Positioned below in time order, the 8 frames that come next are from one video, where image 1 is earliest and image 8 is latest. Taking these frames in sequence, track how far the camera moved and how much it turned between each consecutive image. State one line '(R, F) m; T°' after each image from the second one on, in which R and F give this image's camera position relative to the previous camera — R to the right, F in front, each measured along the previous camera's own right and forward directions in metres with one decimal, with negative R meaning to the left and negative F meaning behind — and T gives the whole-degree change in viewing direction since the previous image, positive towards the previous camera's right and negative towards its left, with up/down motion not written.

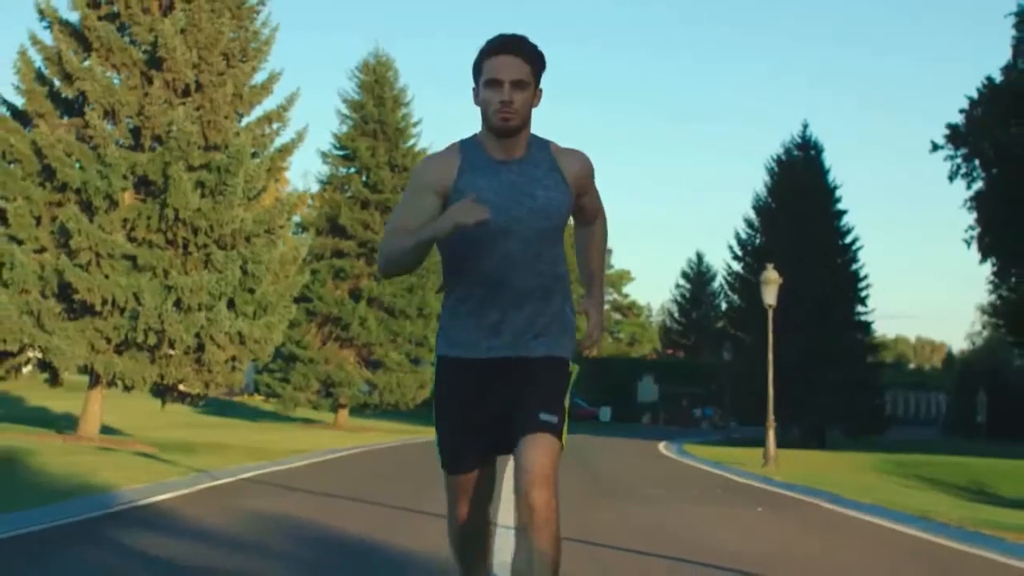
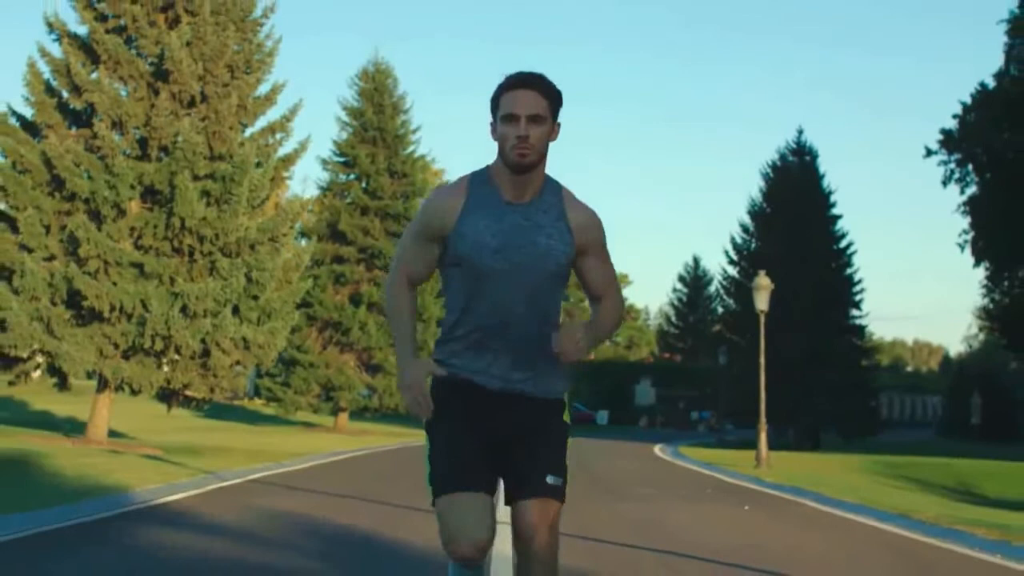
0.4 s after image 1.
(0.0, -0.7) m; 0°
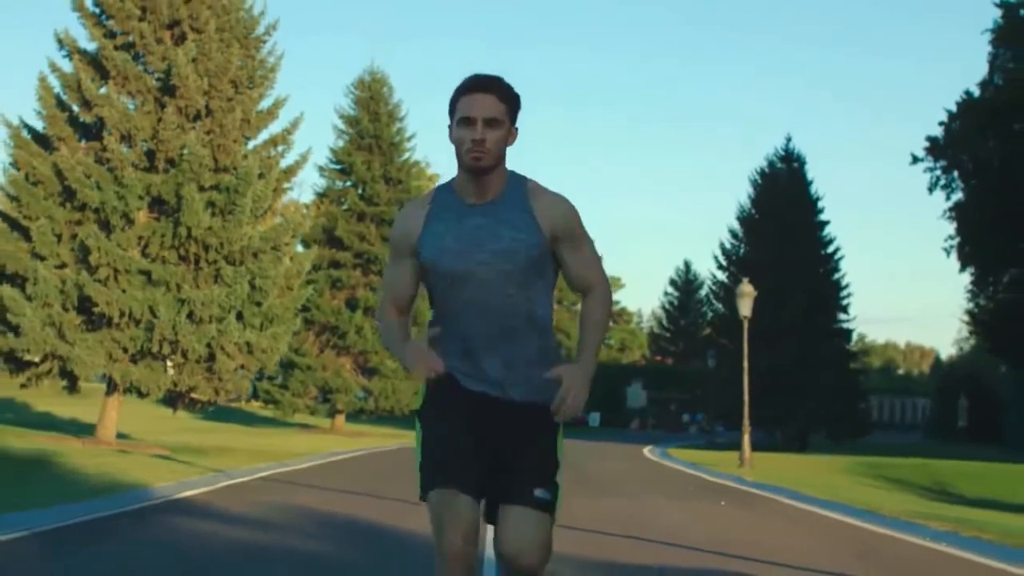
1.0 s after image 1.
(0.0, -1.1) m; 0°
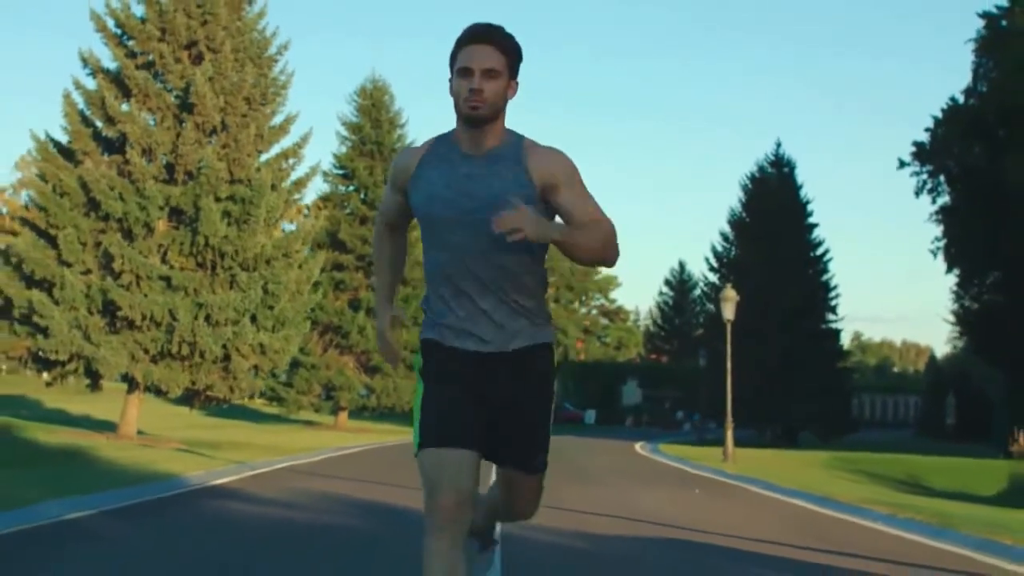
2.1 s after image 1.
(0.0, -1.9) m; 0°
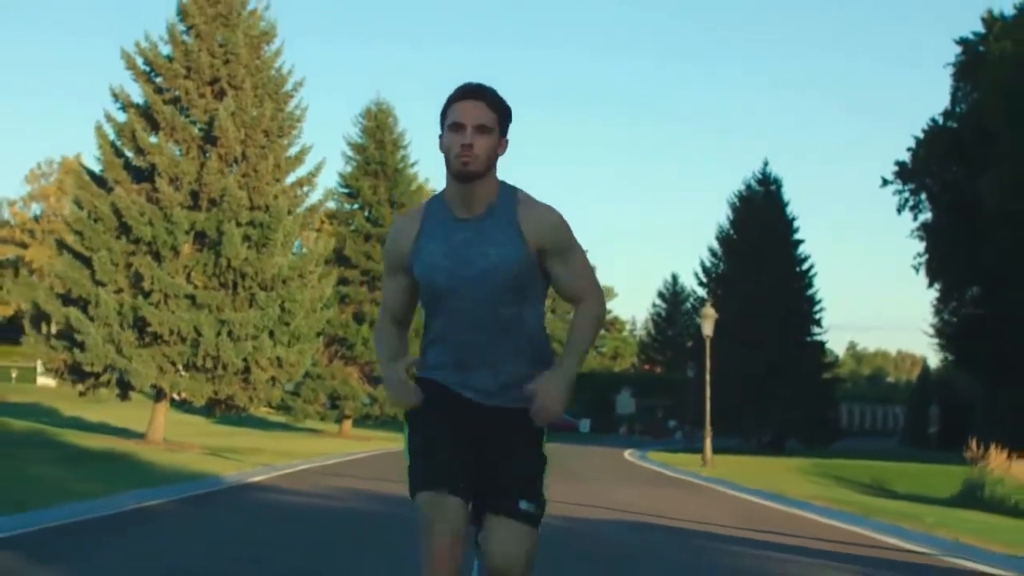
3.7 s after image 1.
(0.0, -2.7) m; 0°
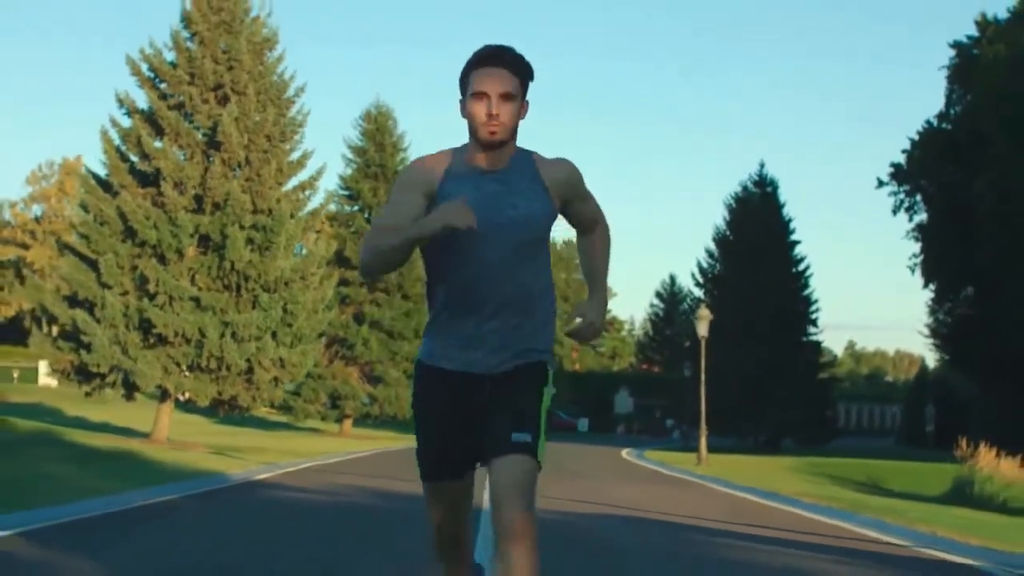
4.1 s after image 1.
(0.0, -0.6) m; 0°
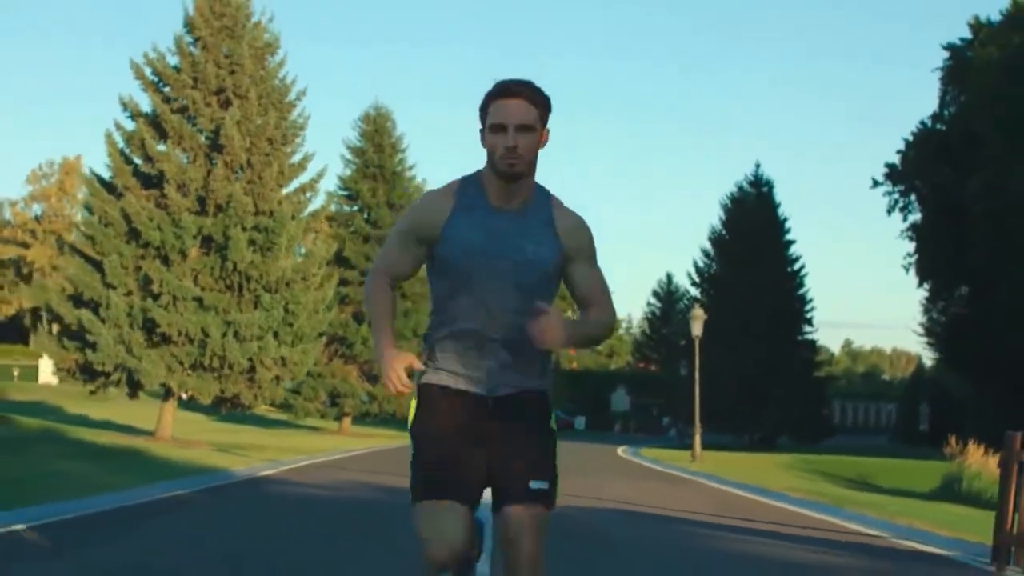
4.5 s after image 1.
(0.0, -0.6) m; 0°
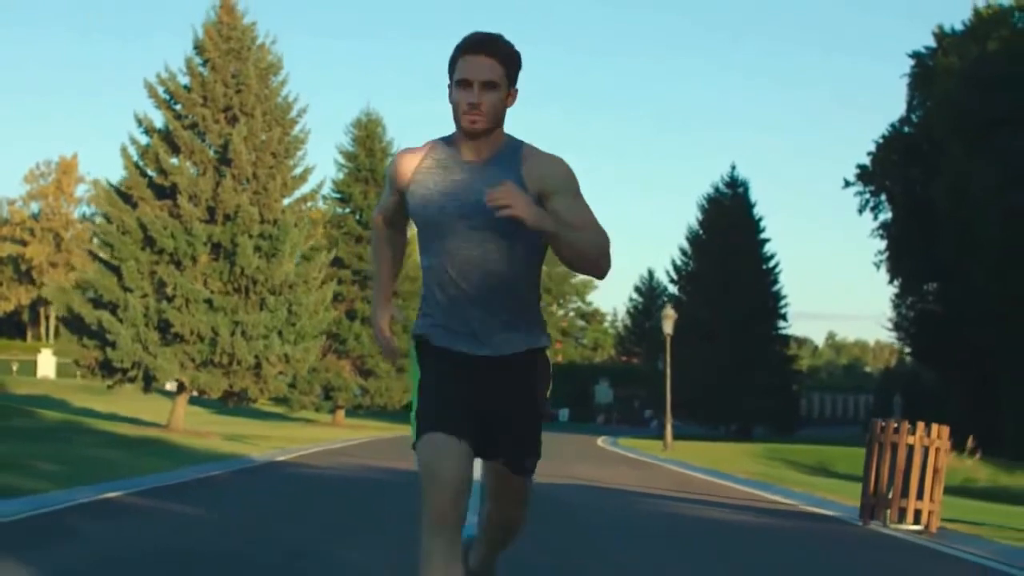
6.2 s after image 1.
(0.0, -2.9) m; +1°
